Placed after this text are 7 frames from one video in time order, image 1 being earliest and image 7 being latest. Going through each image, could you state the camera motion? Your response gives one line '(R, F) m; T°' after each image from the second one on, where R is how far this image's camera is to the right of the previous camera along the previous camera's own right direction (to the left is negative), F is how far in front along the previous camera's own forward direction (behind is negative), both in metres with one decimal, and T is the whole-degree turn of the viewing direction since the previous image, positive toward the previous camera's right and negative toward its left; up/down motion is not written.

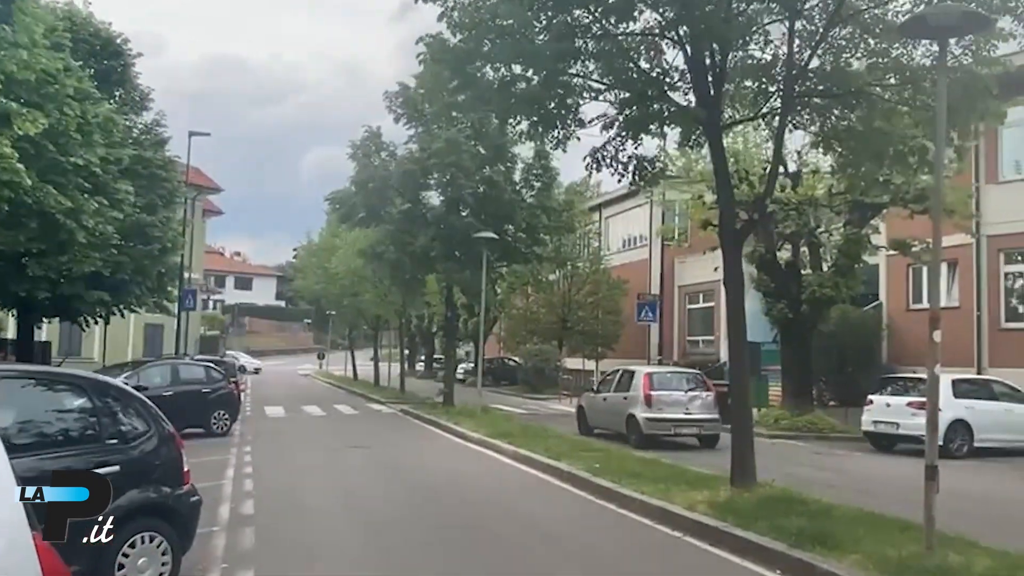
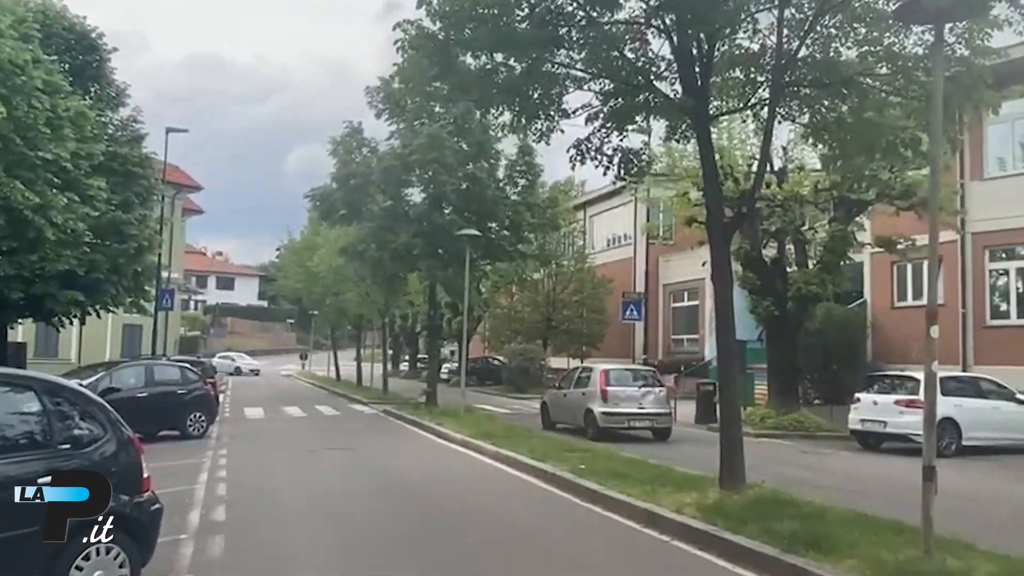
(0.0, +0.4) m; +1°
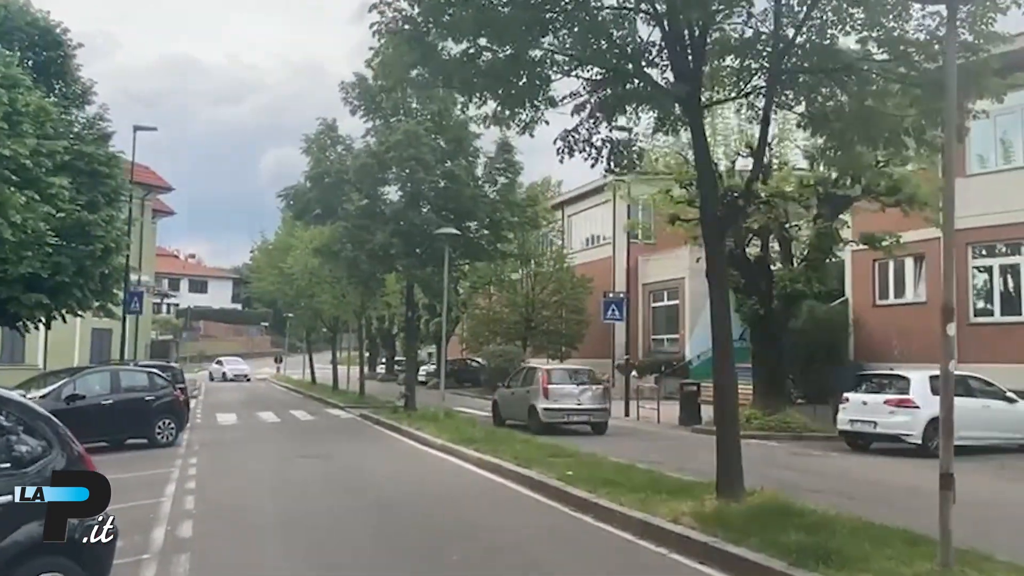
(-0.1, +0.6) m; +2°
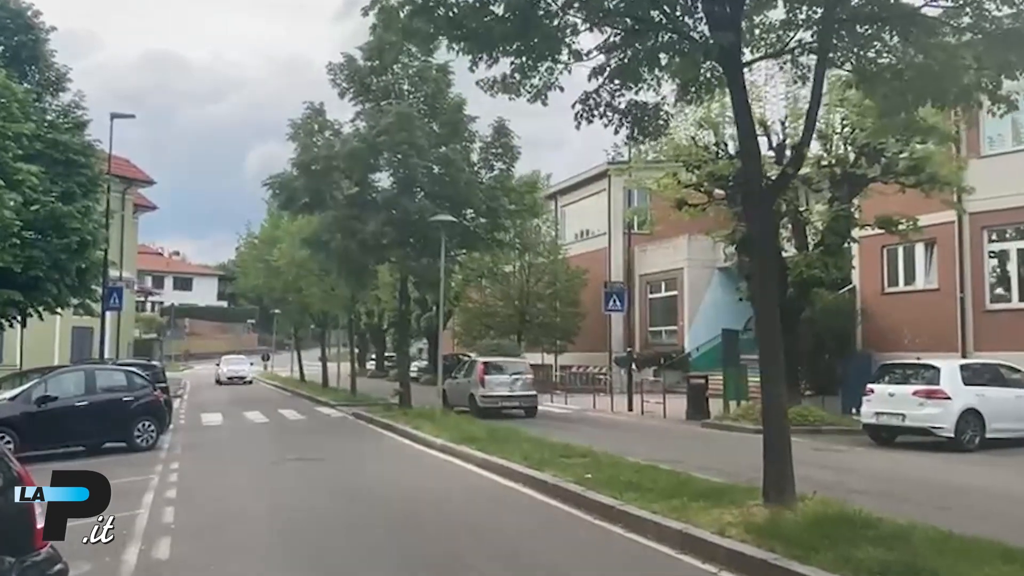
(-0.4, +1.3) m; +1°
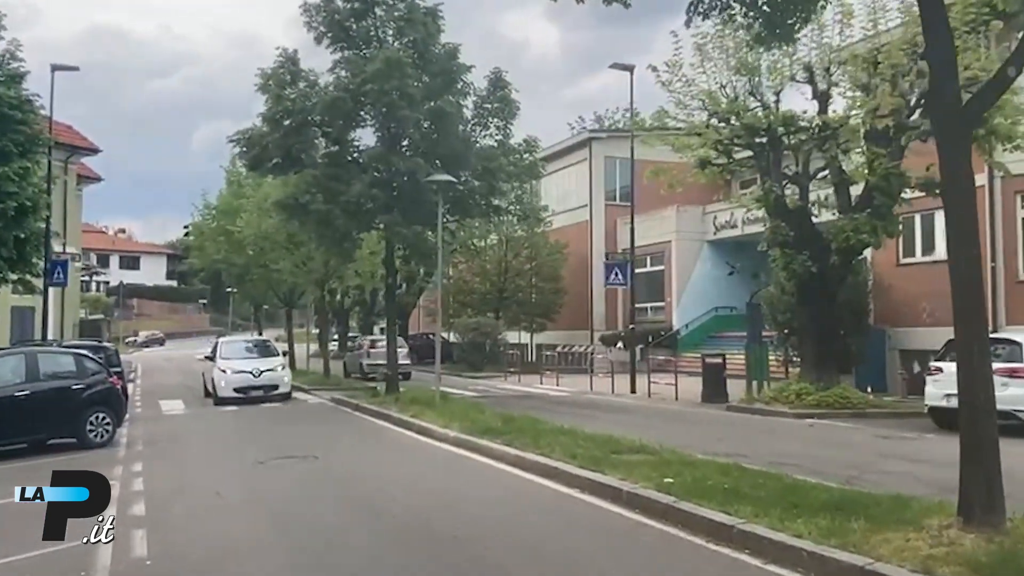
(-1.3, +2.7) m; +3°
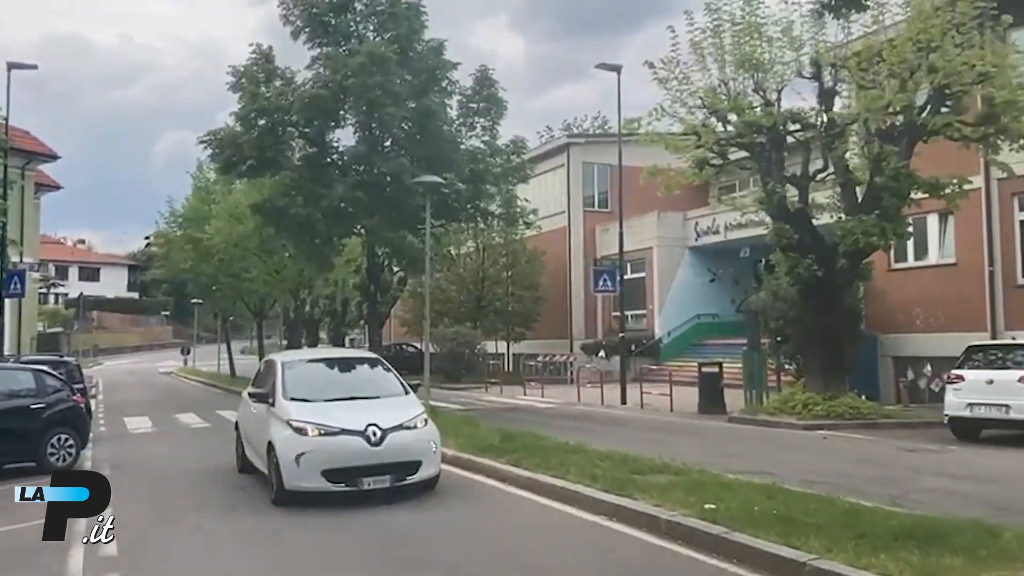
(-0.6, +1.1) m; +2°
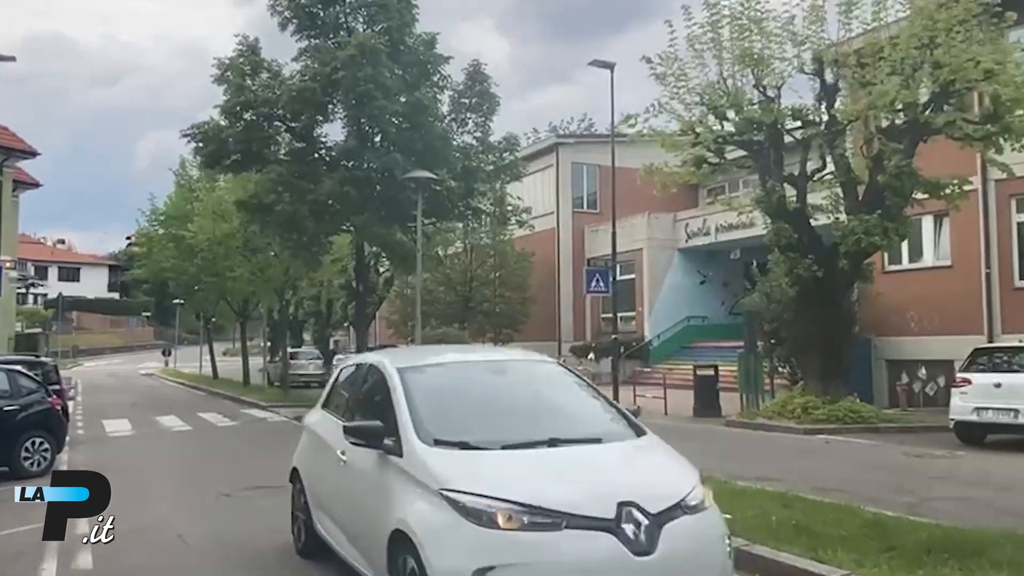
(-0.2, +0.5) m; +1°
